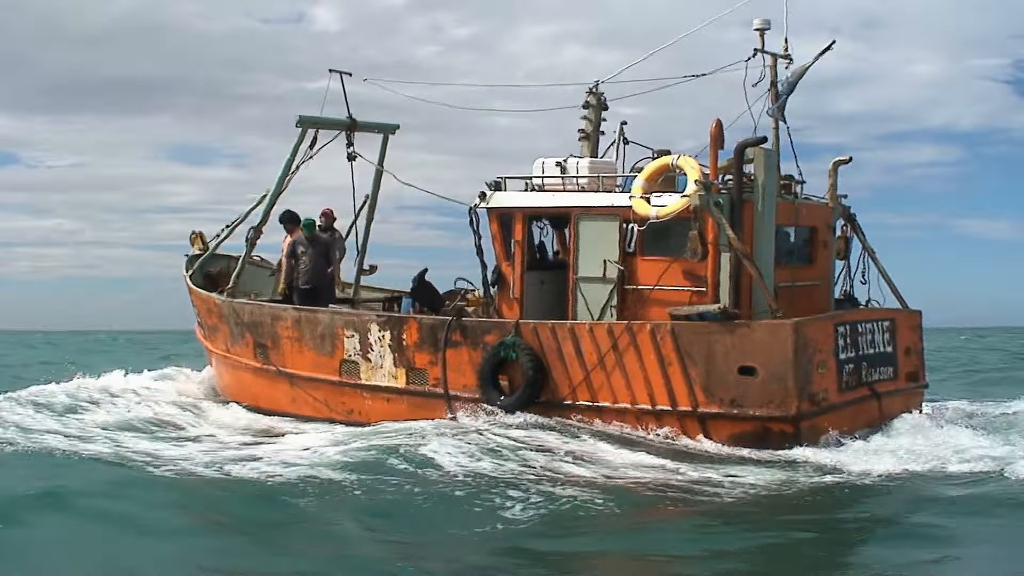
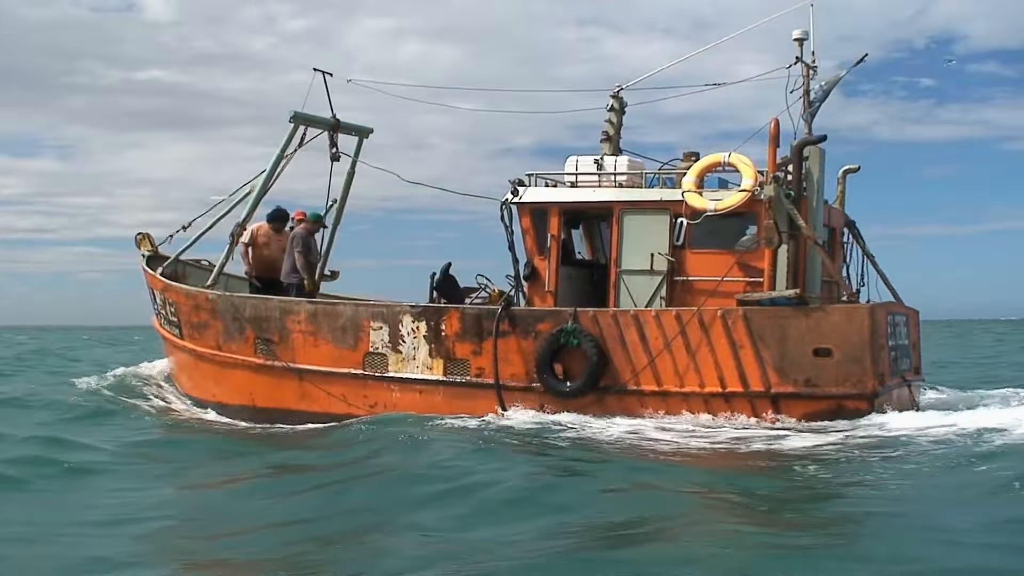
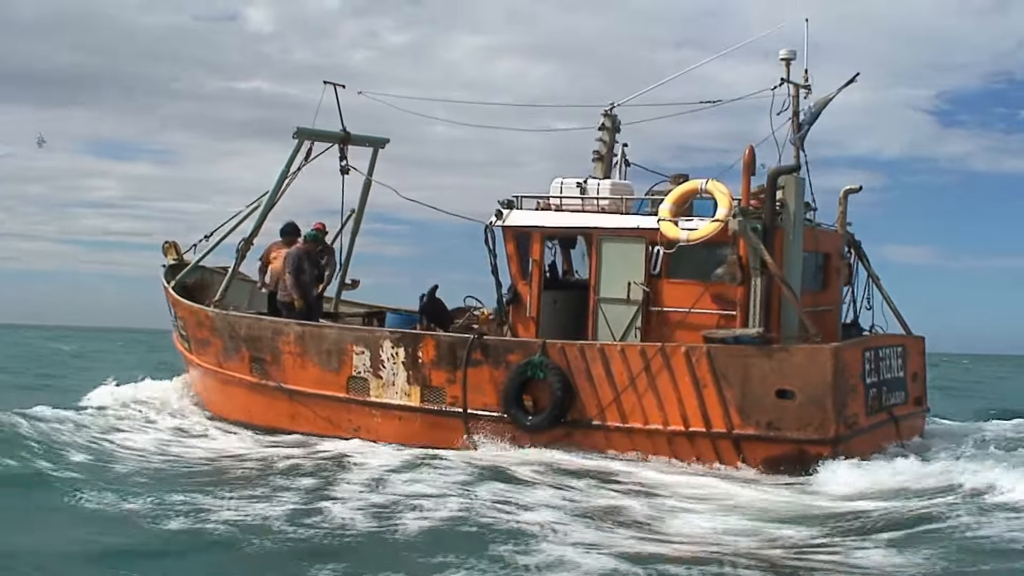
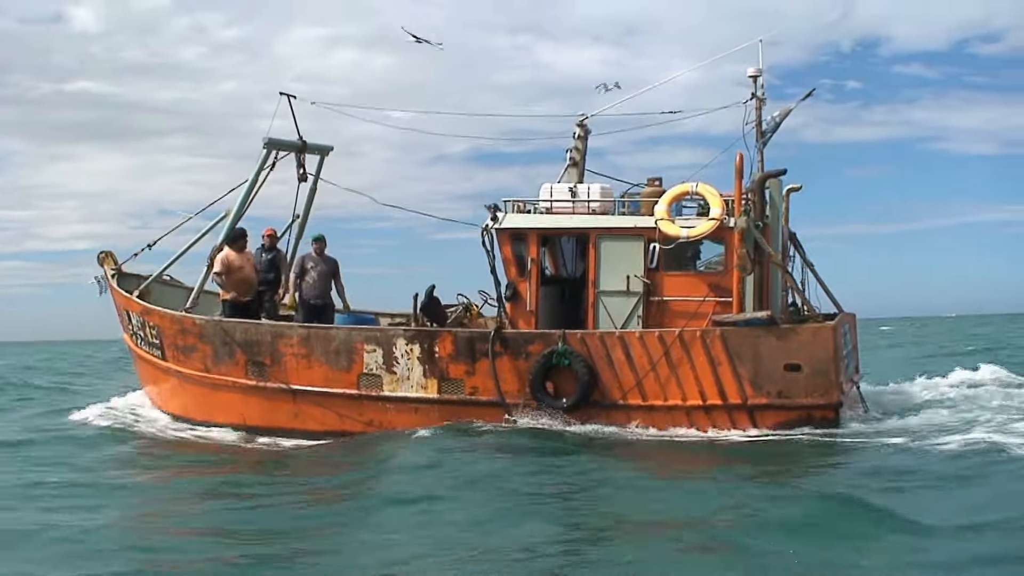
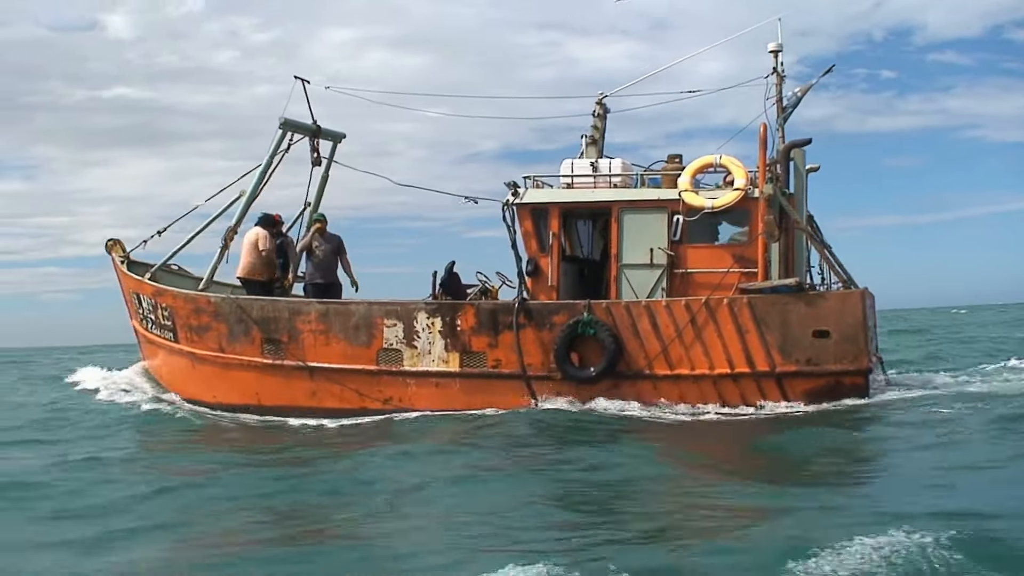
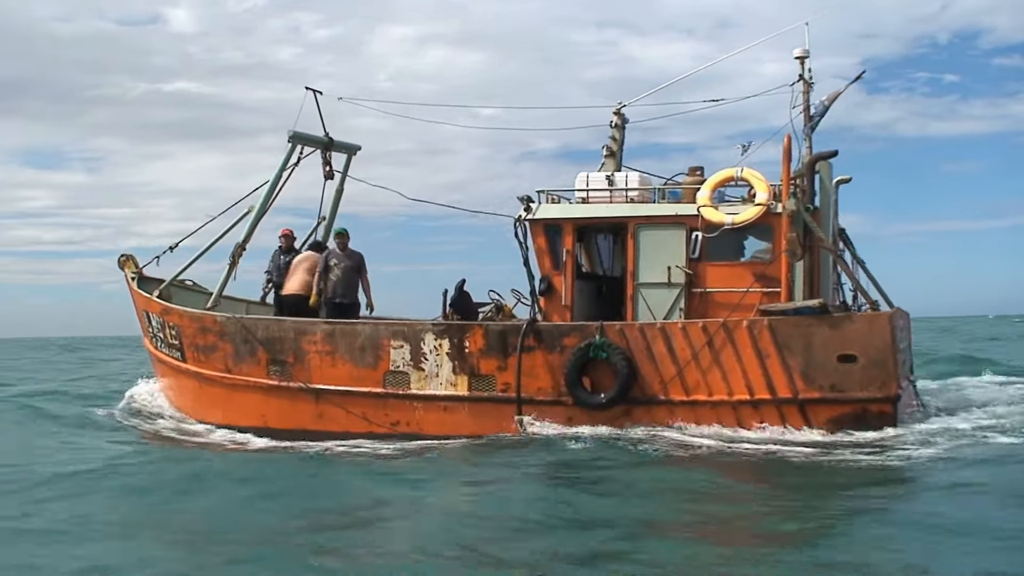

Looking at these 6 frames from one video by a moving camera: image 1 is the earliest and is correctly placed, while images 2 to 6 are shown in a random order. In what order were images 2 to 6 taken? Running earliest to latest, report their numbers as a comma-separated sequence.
3, 2, 4, 5, 6
